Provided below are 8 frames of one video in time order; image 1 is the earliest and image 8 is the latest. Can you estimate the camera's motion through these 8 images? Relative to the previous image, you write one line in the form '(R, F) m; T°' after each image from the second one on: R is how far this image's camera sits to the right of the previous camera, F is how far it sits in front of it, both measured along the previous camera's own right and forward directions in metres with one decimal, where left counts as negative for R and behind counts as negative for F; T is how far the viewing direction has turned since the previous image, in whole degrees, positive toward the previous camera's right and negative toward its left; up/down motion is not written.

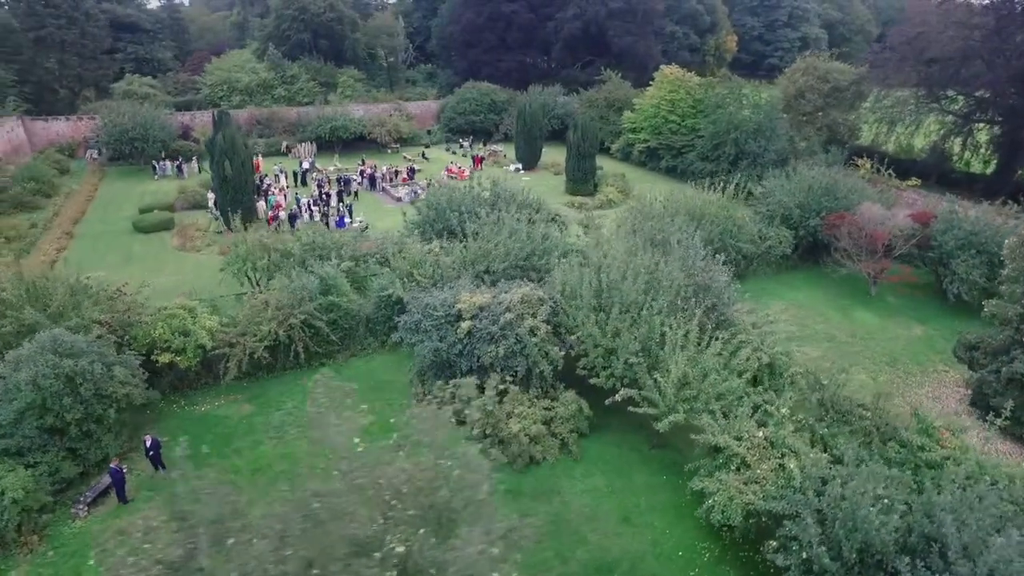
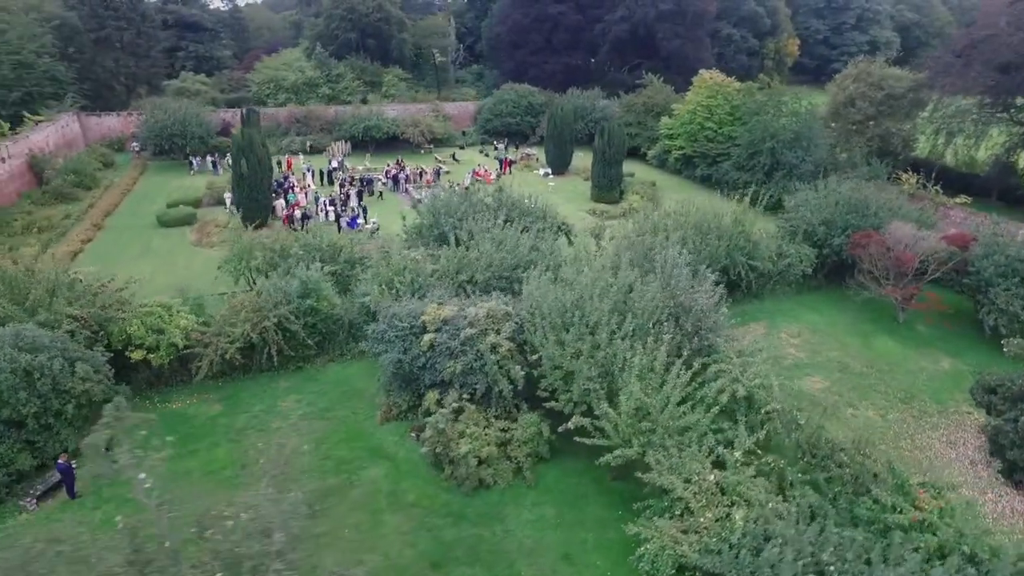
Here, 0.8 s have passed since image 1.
(+1.7, +0.6) m; -5°
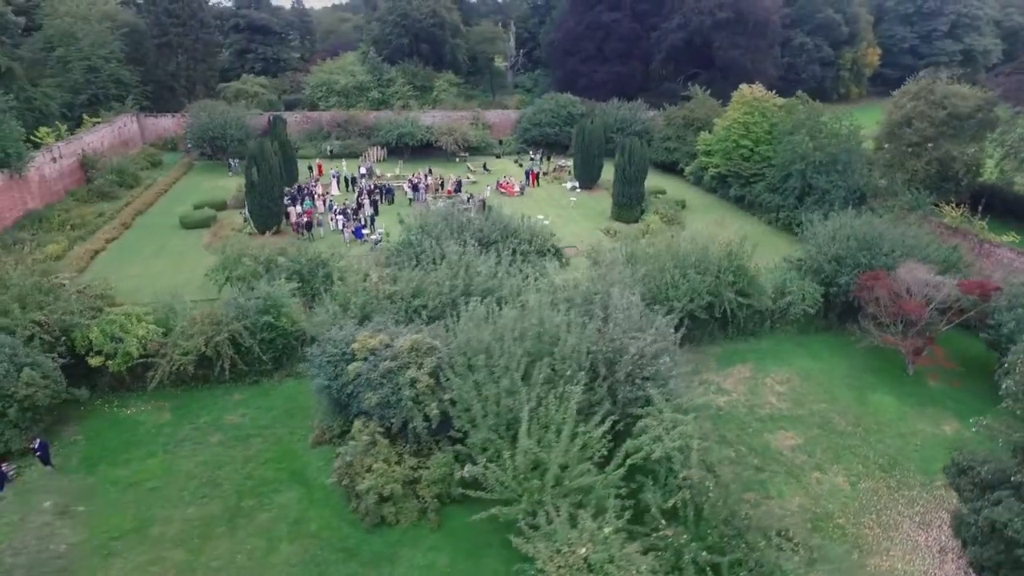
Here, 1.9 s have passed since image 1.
(+2.6, +0.5) m; -7°
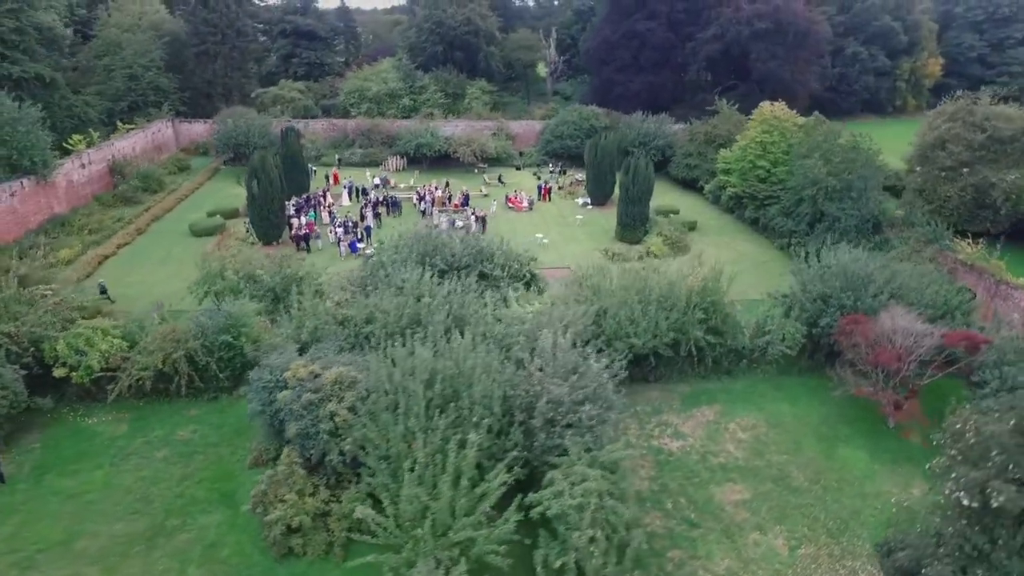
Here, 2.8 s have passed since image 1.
(+2.3, +0.2) m; -5°
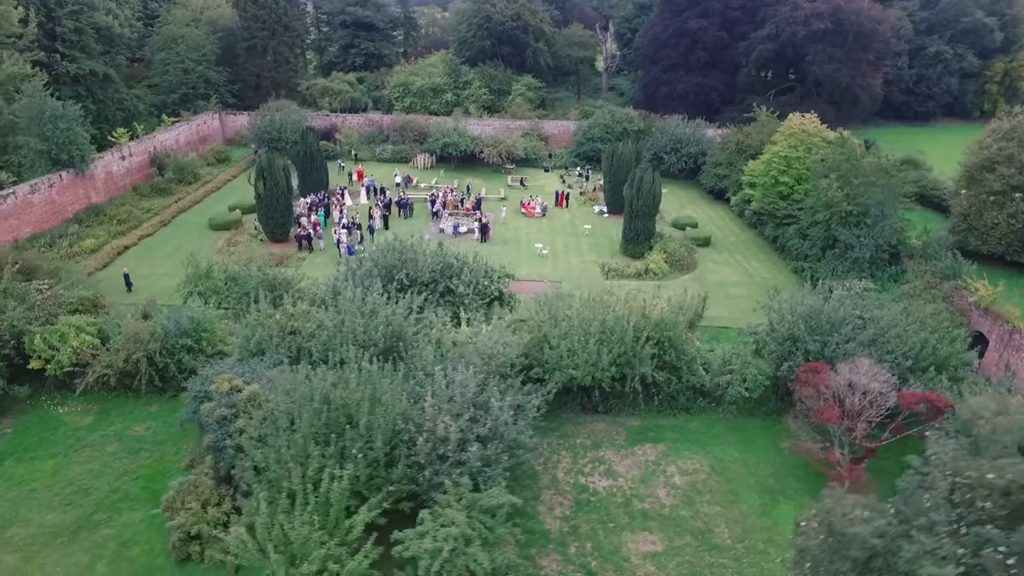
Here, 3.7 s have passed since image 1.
(+3.0, +0.3) m; -7°
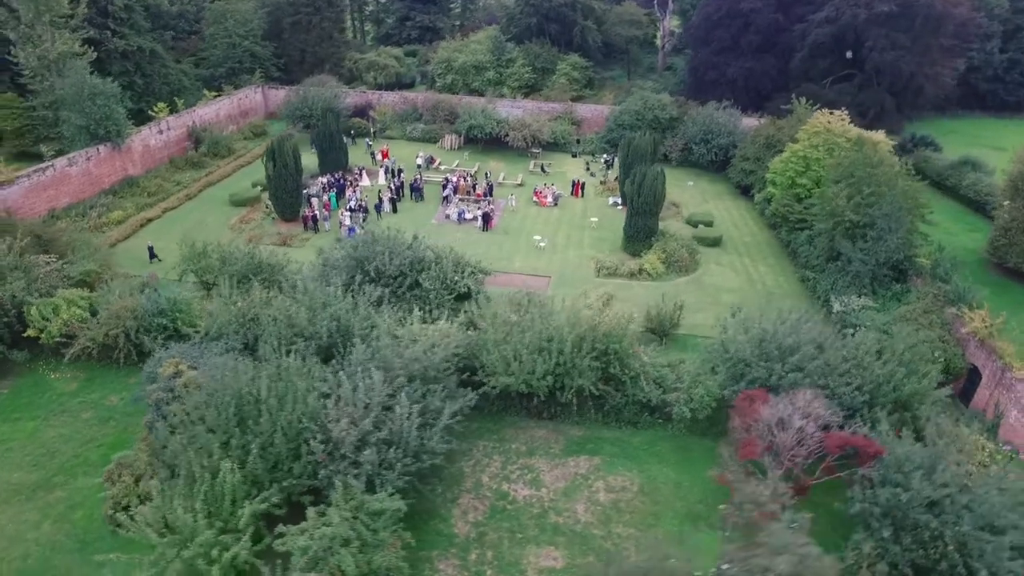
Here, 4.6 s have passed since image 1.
(+3.0, +0.1) m; -6°
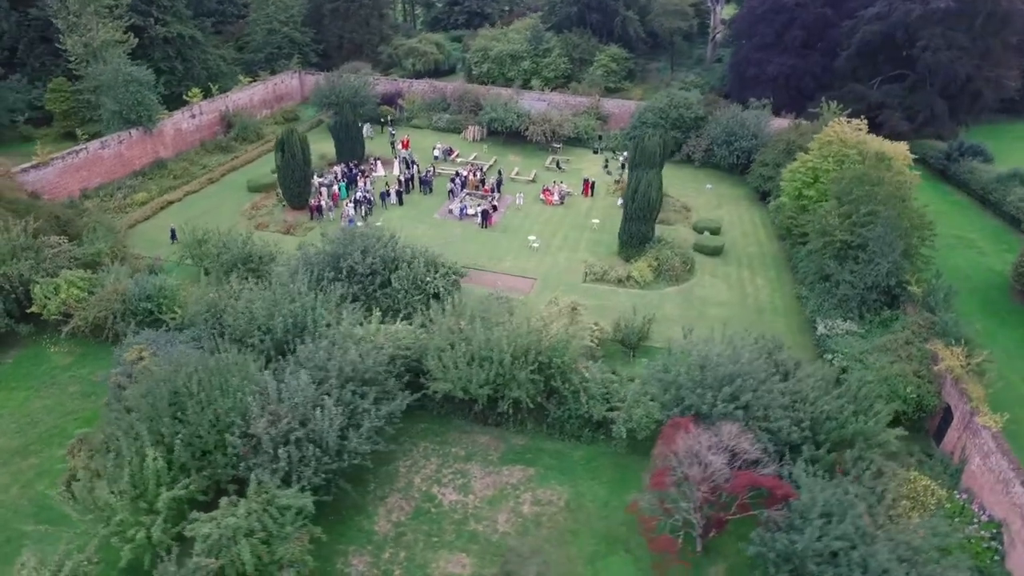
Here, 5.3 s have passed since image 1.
(+2.7, -0.1) m; -6°
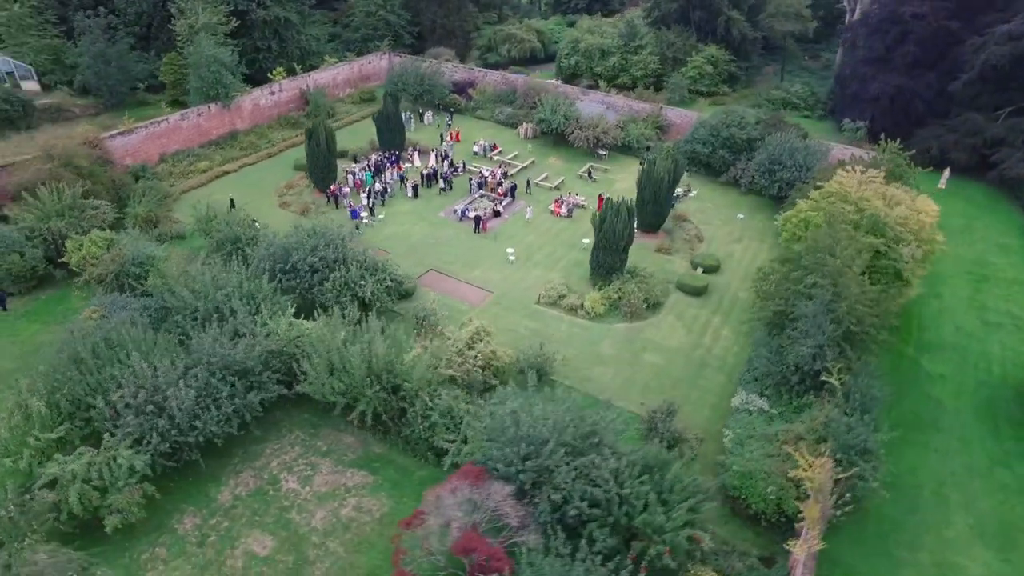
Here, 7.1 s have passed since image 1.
(+7.1, +0.2) m; -14°
